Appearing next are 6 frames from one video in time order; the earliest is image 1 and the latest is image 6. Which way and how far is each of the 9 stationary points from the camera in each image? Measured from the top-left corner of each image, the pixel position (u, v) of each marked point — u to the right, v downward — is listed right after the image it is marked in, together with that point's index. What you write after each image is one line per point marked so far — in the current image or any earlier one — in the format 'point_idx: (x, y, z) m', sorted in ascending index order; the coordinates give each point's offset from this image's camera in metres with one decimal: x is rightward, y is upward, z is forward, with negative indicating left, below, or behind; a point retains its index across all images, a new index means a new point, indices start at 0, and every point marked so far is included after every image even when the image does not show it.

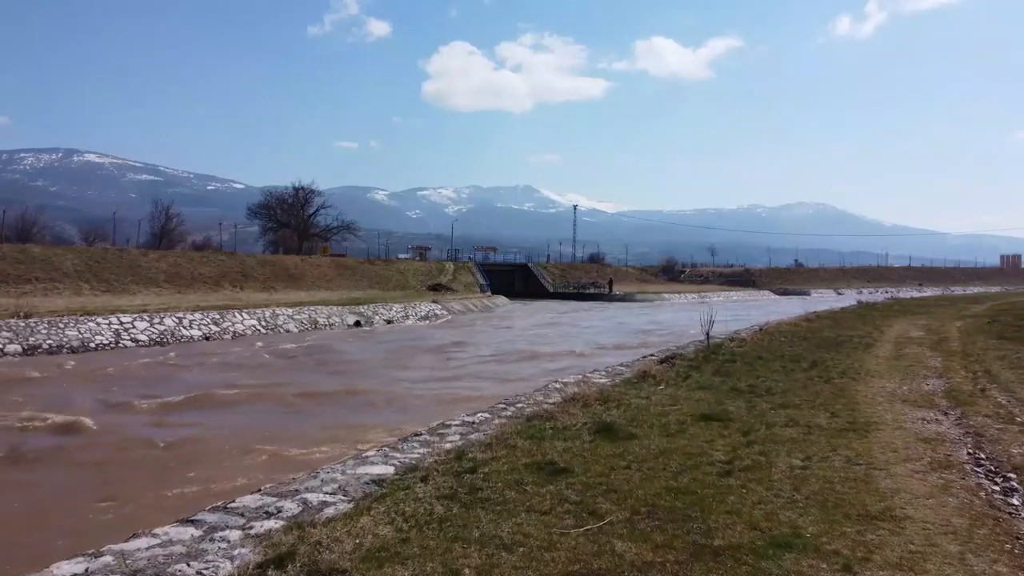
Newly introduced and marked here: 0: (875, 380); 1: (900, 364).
0: (+5.6, -1.4, +10.8) m
1: (+7.1, -1.4, +12.9) m
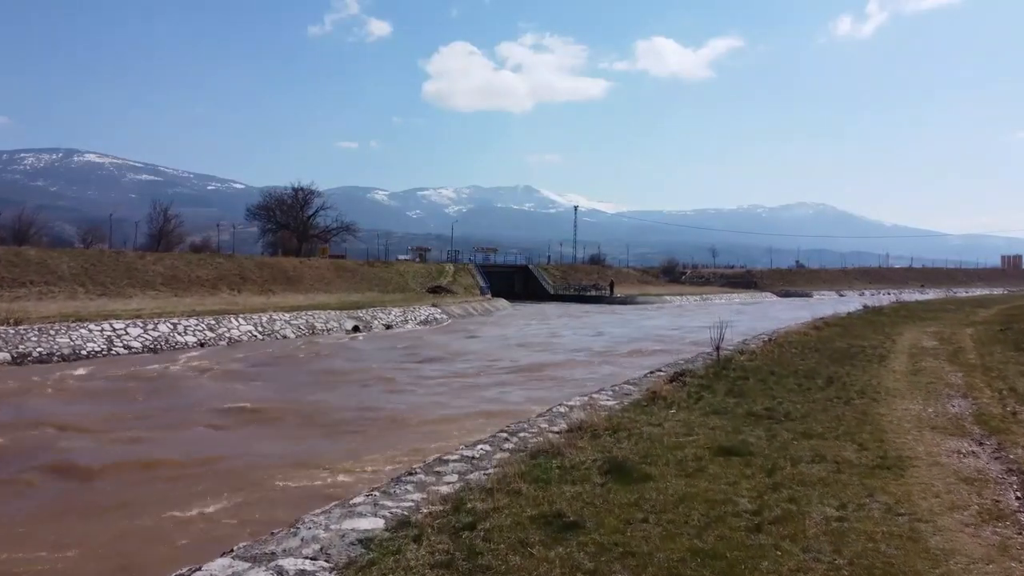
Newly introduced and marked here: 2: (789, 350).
0: (+5.6, -1.6, +10.3) m
1: (+7.1, -1.6, +12.3) m
2: (+6.4, -1.4, +16.3) m
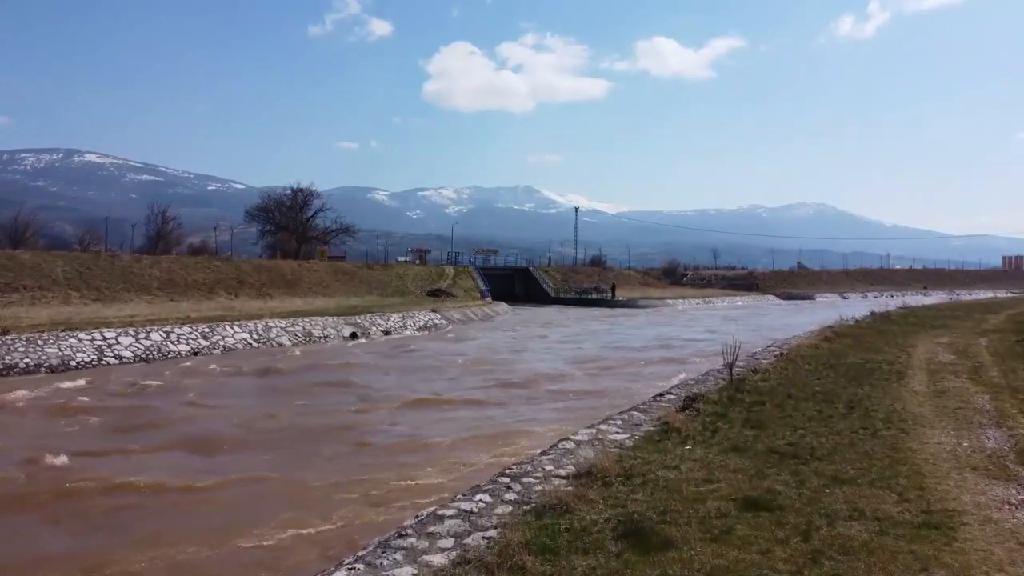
0: (+5.6, -1.9, +9.6) m
1: (+7.1, -1.9, +11.6) m
2: (+6.4, -1.8, +15.6) m
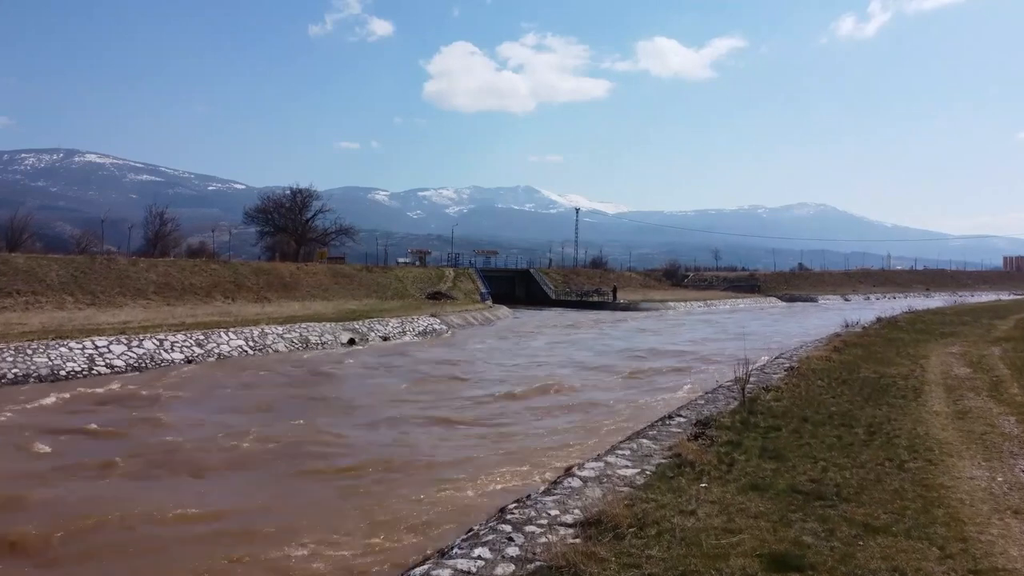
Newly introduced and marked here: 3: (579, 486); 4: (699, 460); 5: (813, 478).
0: (+5.7, -2.2, +9.0) m
1: (+7.1, -2.2, +11.0) m
2: (+6.4, -2.0, +15.0) m
3: (+0.7, -2.1, +7.7) m
4: (+2.3, -2.1, +8.6) m
5: (+3.4, -2.1, +8.0) m
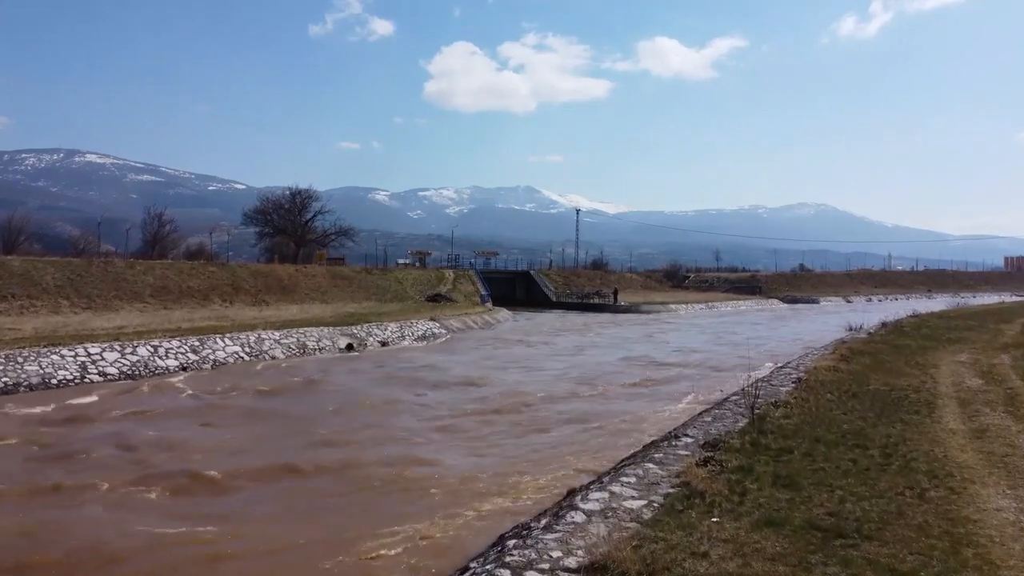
0: (+5.6, -2.4, +8.5) m
1: (+7.1, -2.4, +10.6) m
2: (+6.4, -2.3, +14.6) m
3: (+0.7, -2.4, +7.3) m
4: (+2.3, -2.3, +8.1) m
5: (+3.4, -2.4, +7.5) m
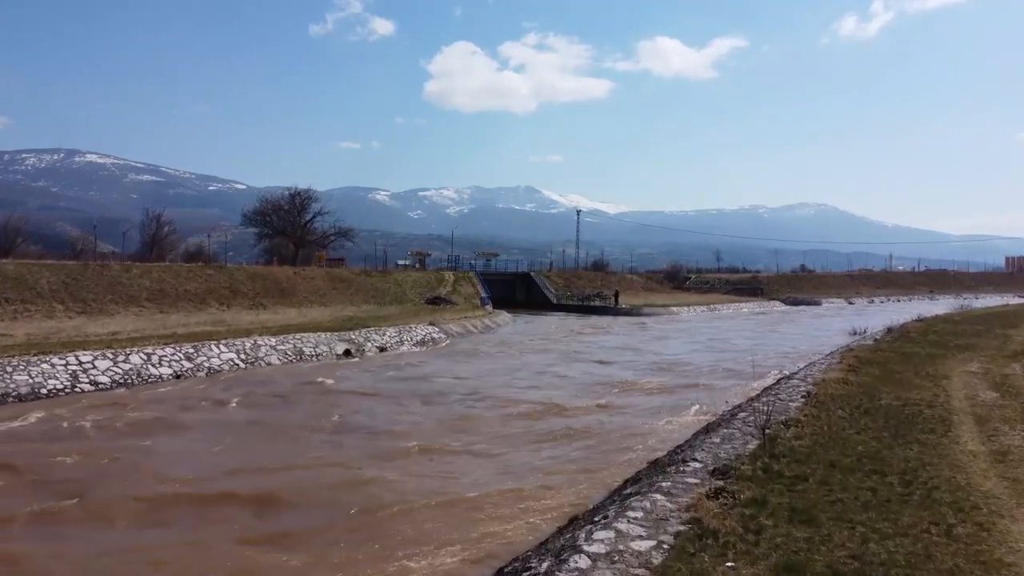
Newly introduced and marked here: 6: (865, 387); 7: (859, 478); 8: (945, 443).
0: (+5.6, -2.7, +8.0) m
1: (+7.1, -2.7, +10.0) m
2: (+6.4, -2.5, +14.0) m
3: (+0.7, -2.6, +6.7) m
4: (+2.2, -2.6, +7.6) m
5: (+3.4, -2.6, +7.0) m
6: (+8.7, -2.4, +17.5) m
7: (+4.8, -2.6, +9.8) m
8: (+7.4, -2.6, +12.1) m
